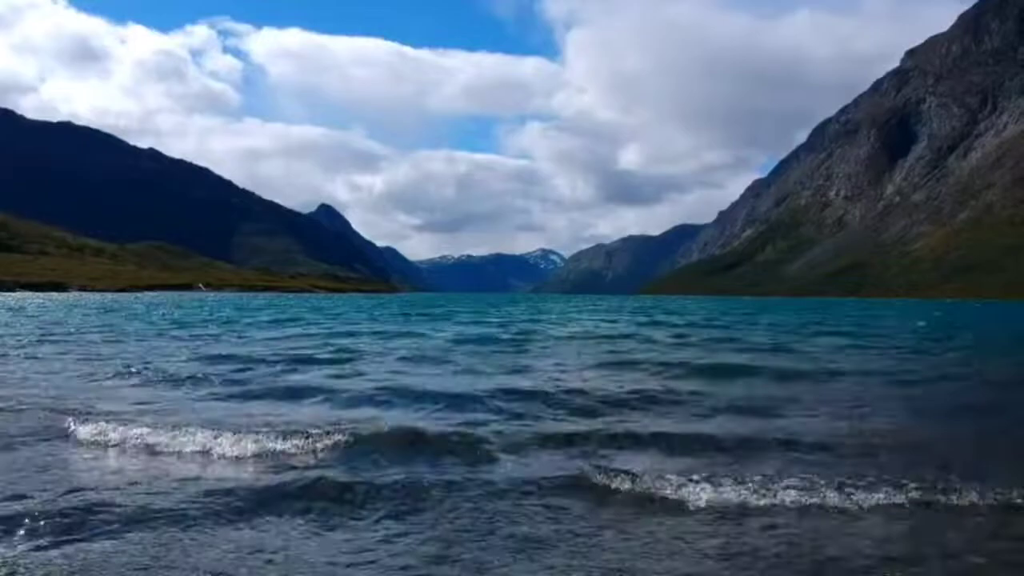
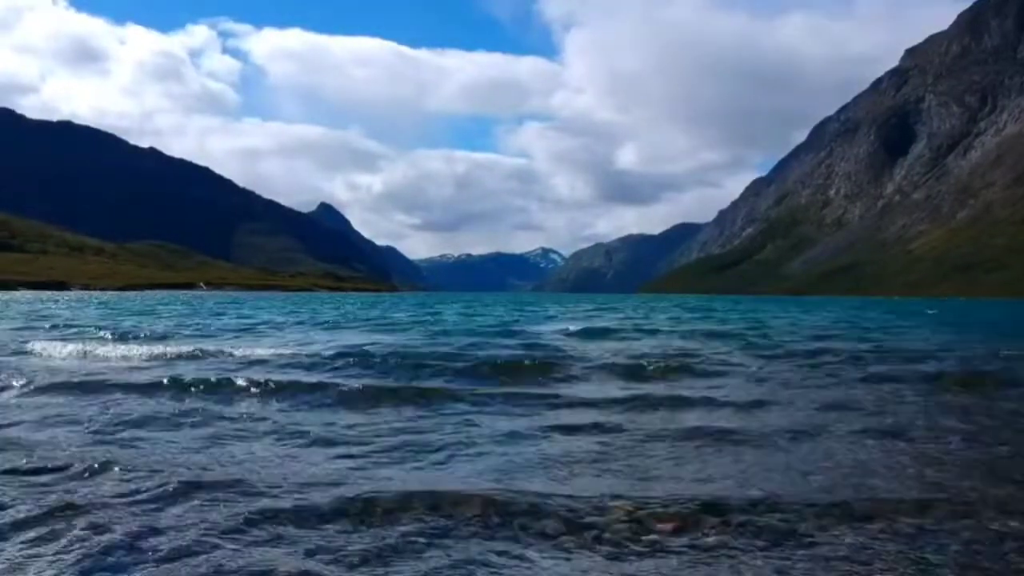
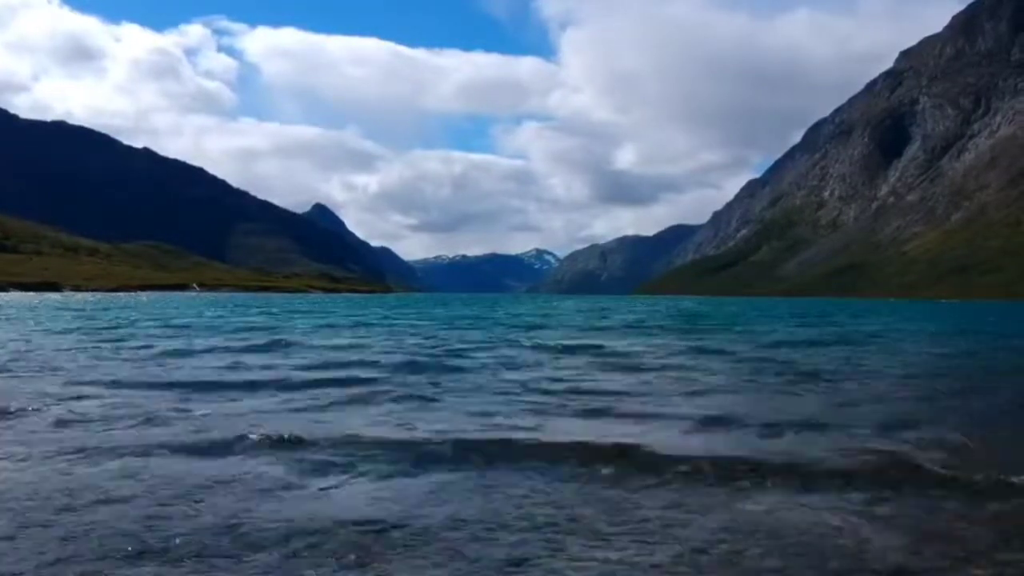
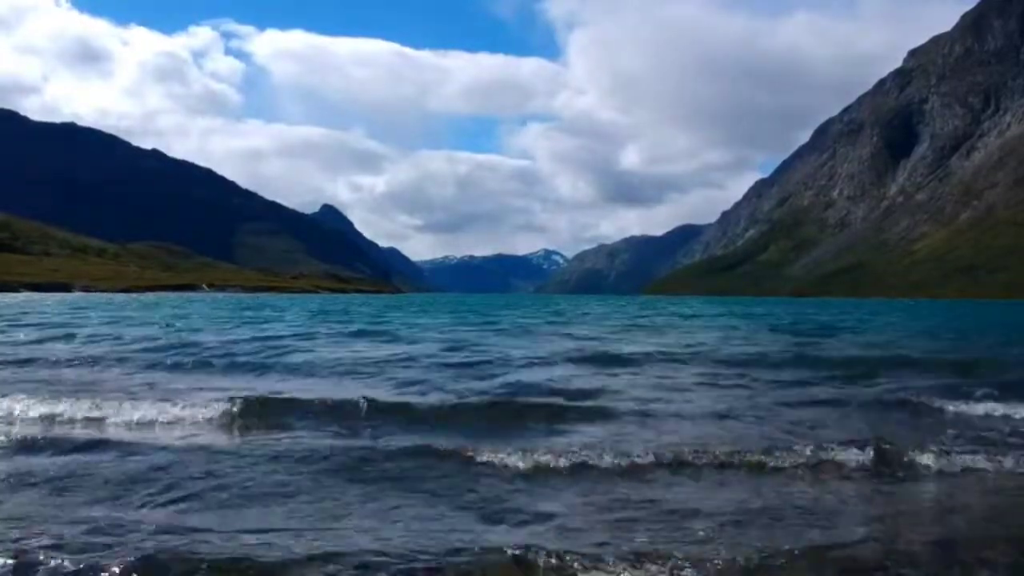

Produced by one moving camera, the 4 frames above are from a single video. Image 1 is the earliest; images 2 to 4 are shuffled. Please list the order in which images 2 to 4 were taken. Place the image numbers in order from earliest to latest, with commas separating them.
3, 2, 4
